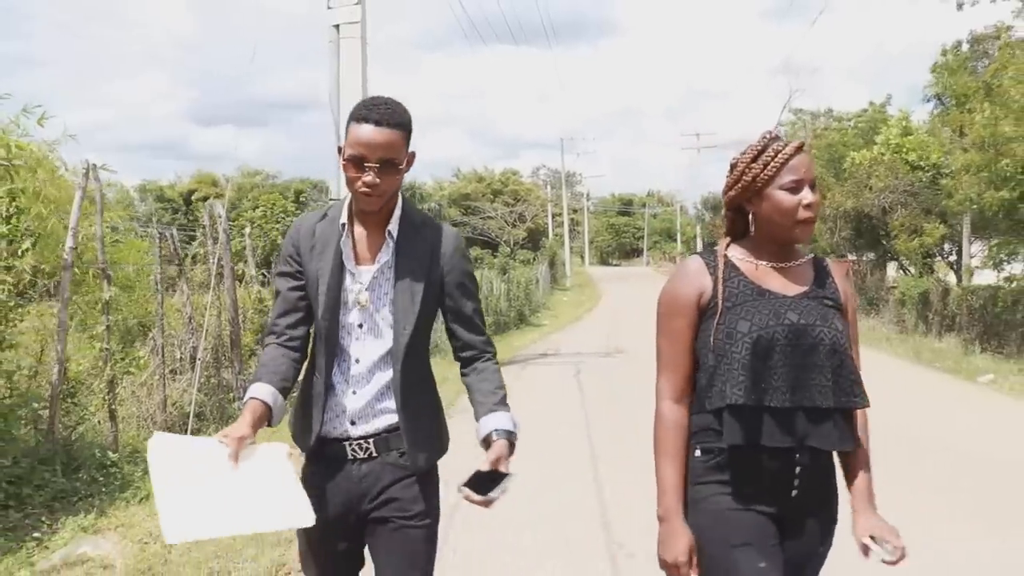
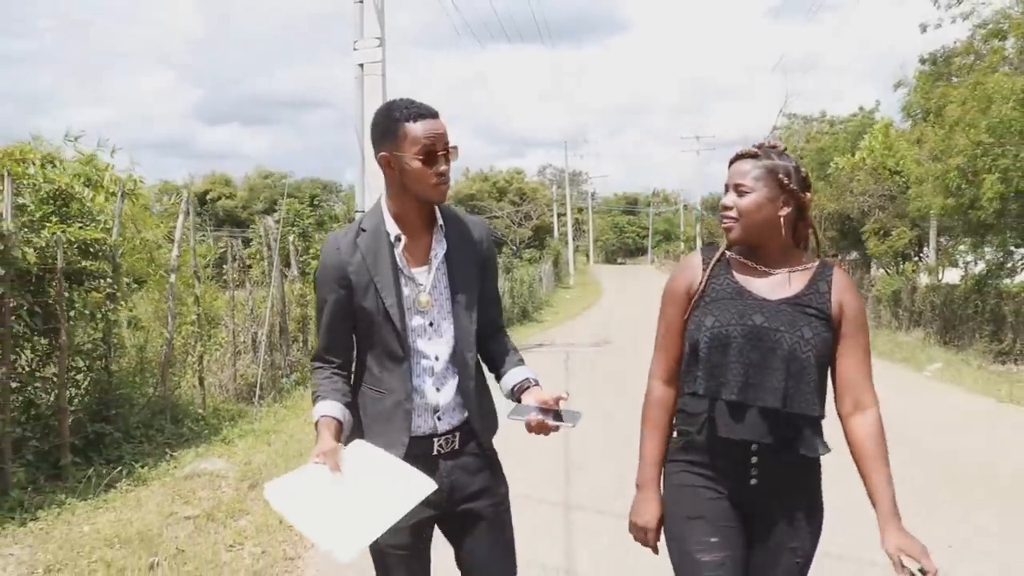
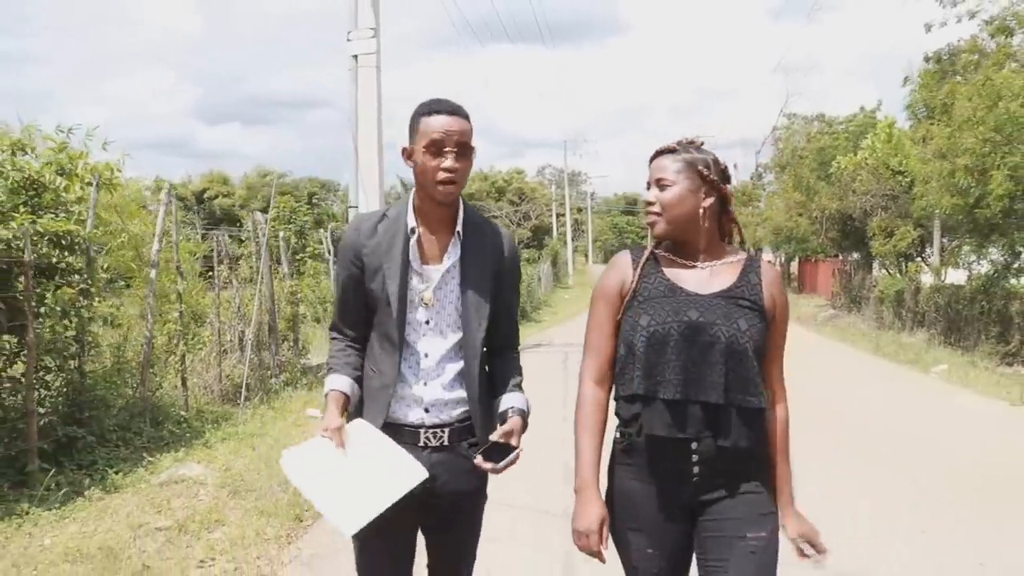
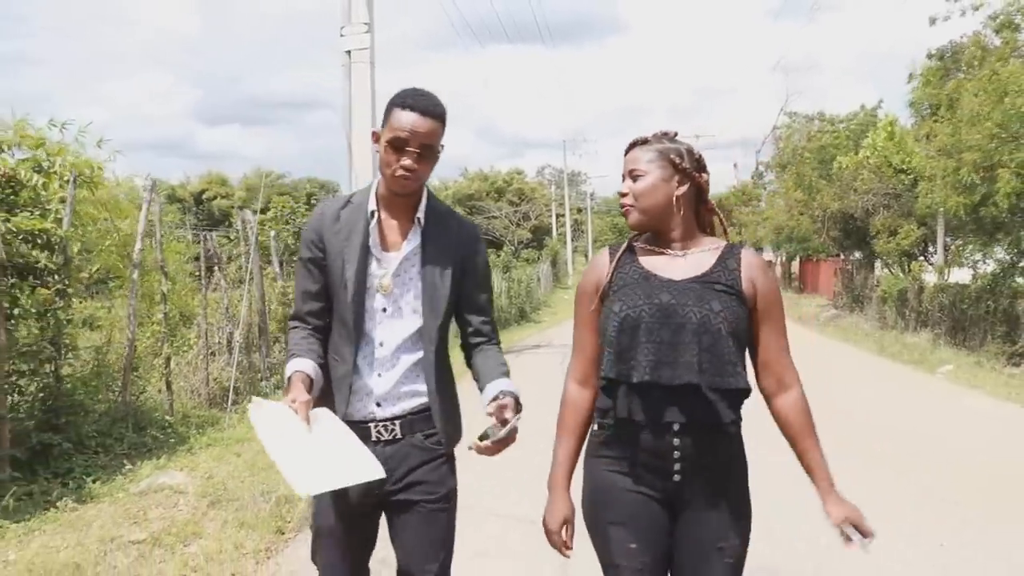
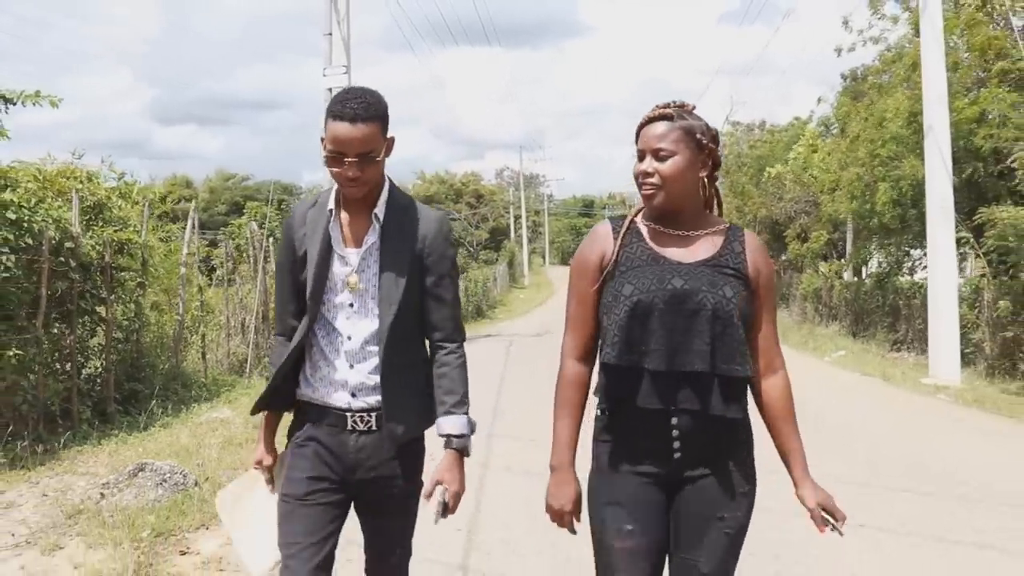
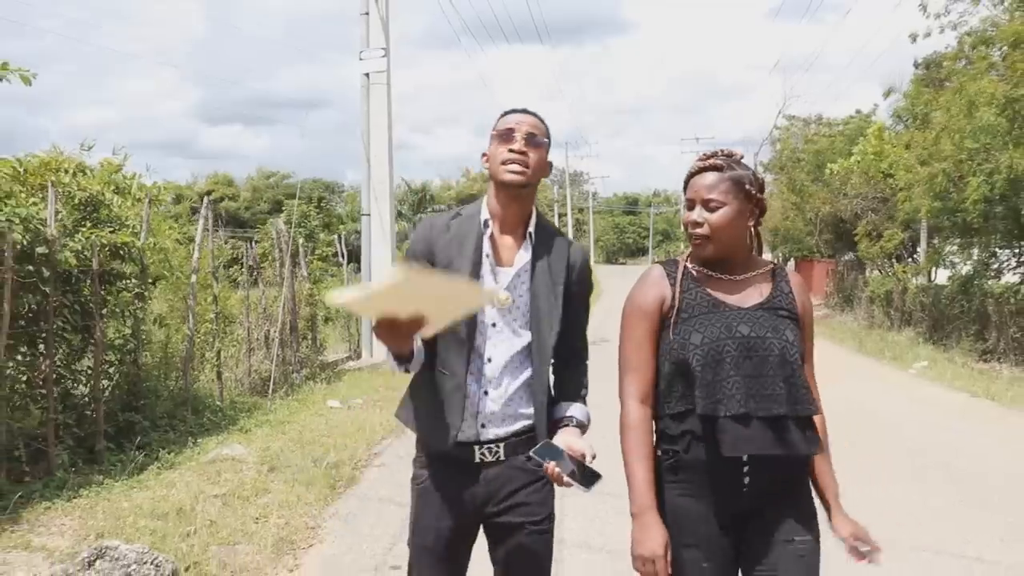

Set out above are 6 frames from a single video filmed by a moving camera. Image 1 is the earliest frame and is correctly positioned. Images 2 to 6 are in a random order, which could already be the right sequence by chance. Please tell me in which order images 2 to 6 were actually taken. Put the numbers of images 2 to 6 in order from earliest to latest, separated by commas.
4, 3, 2, 6, 5
